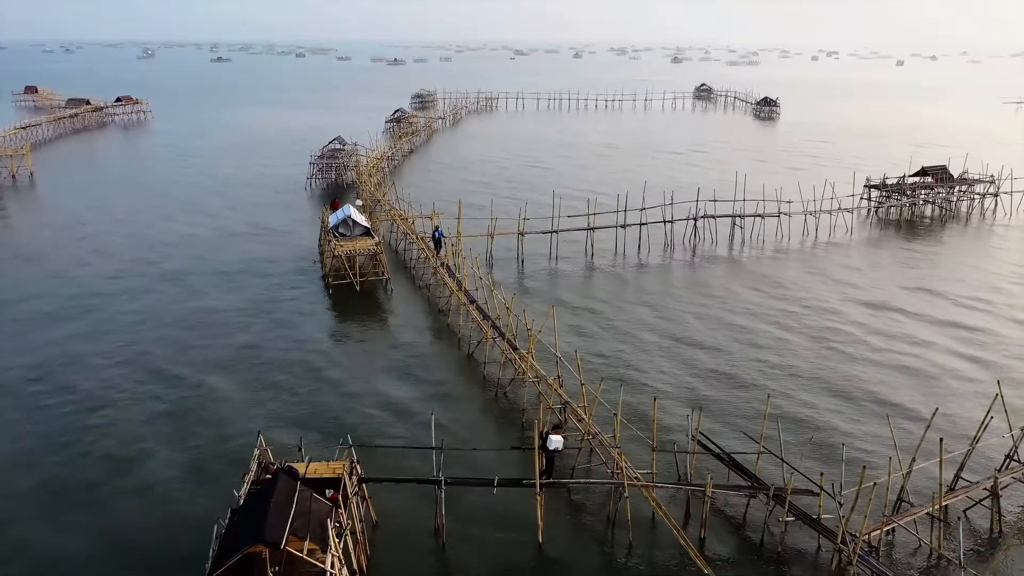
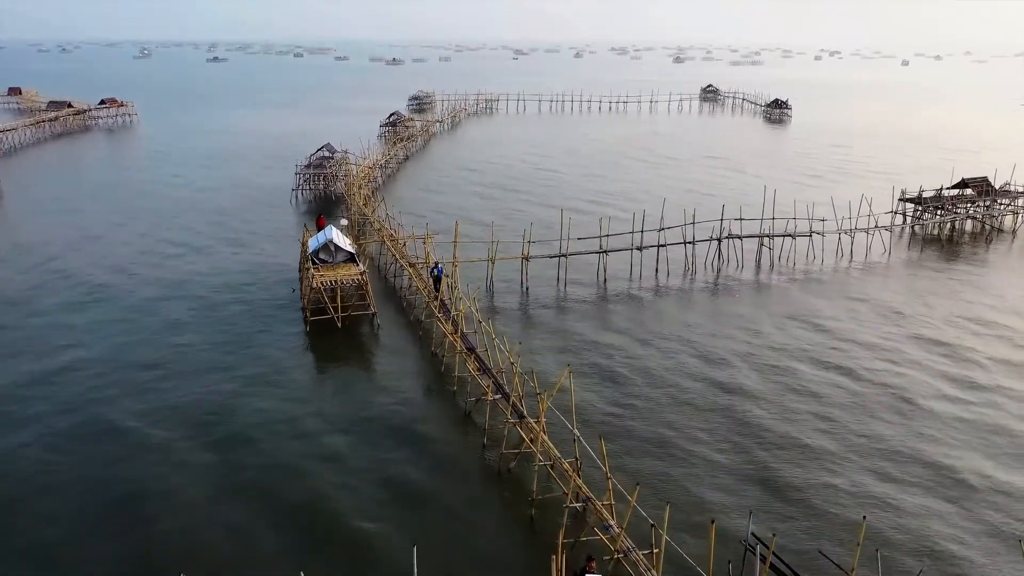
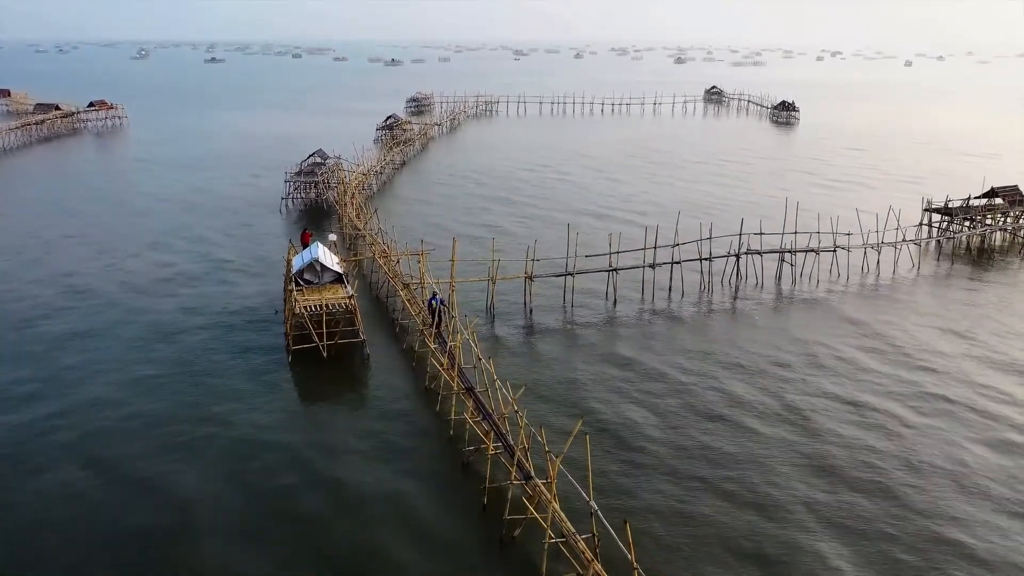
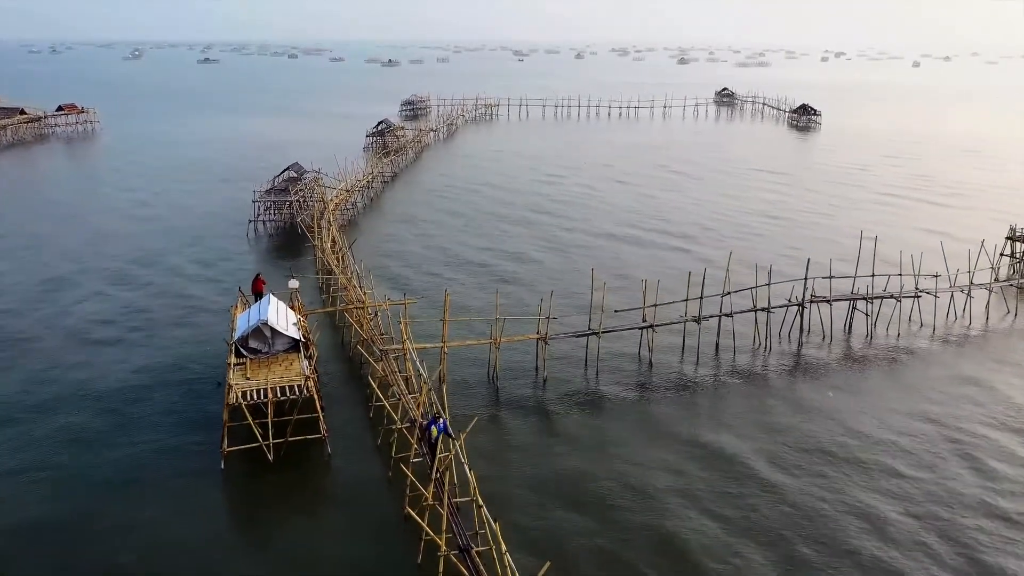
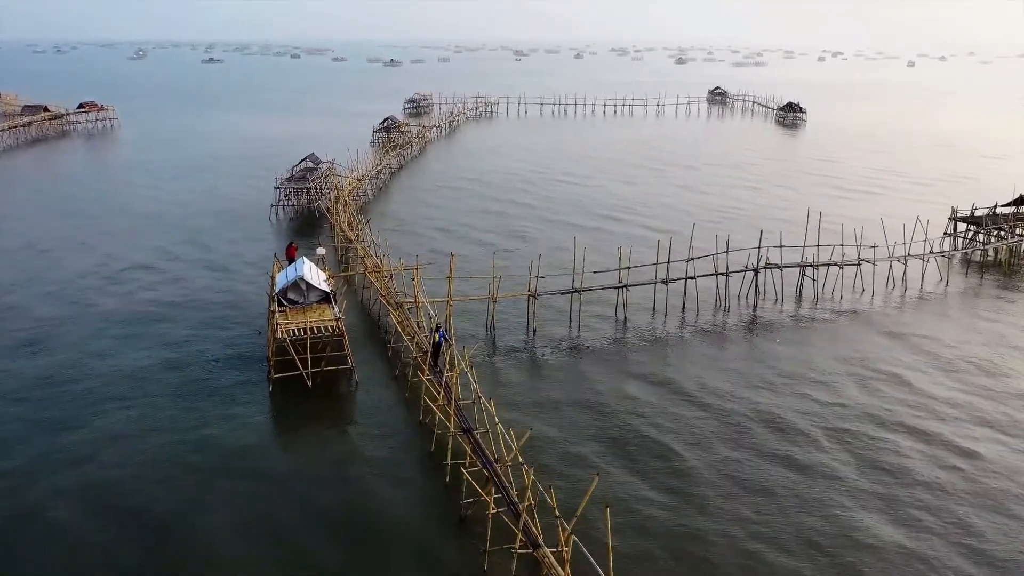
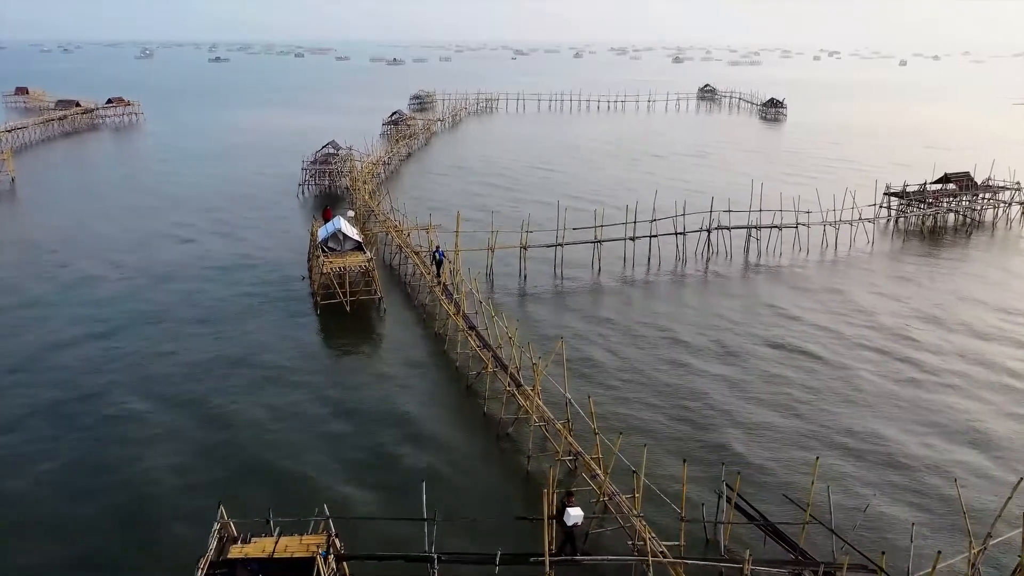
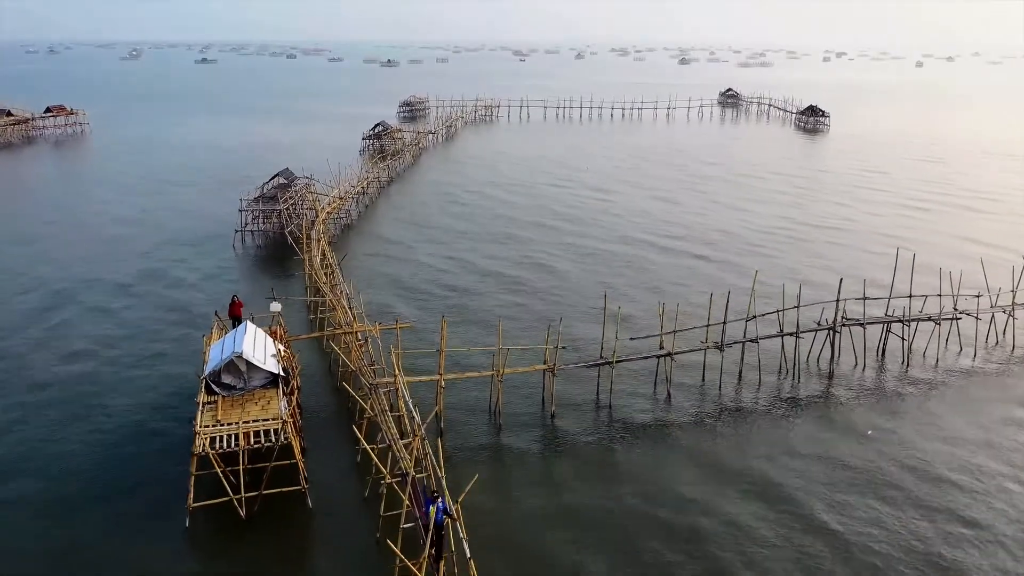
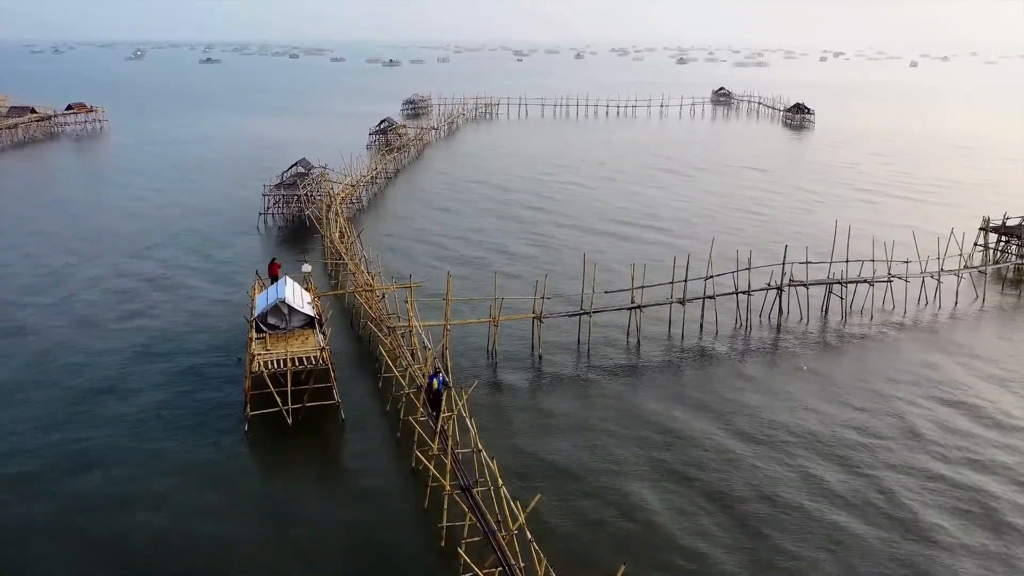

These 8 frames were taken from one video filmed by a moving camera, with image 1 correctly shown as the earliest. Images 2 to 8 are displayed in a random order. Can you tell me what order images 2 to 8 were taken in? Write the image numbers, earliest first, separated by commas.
6, 2, 3, 5, 8, 4, 7
